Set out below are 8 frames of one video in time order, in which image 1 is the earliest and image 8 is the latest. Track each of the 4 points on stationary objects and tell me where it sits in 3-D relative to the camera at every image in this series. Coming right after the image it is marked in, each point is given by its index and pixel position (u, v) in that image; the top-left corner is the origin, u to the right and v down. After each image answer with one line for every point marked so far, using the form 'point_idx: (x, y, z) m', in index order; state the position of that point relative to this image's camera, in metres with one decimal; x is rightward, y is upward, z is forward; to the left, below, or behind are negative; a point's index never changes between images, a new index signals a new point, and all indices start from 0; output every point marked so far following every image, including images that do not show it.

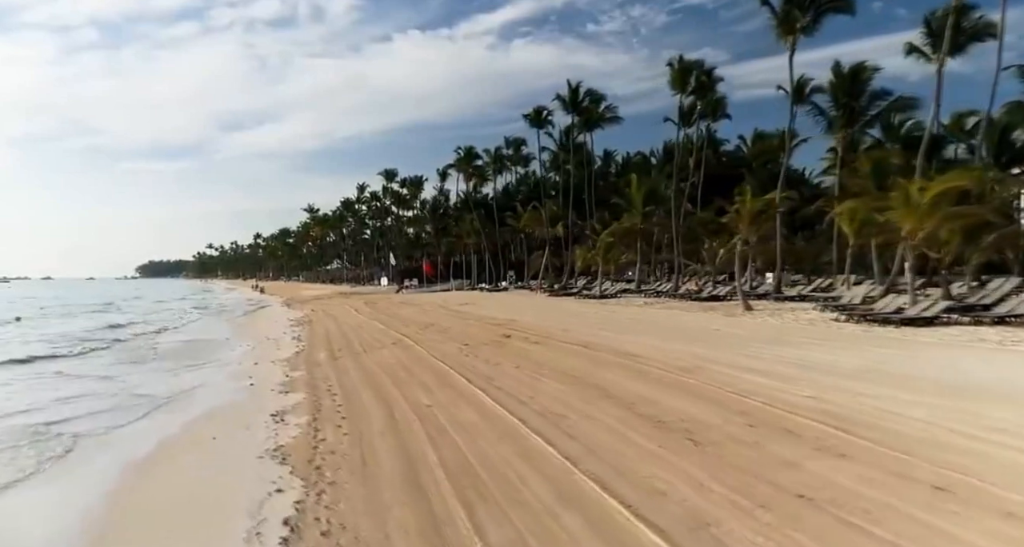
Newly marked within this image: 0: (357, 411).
0: (-3.0, -2.7, +9.8) m
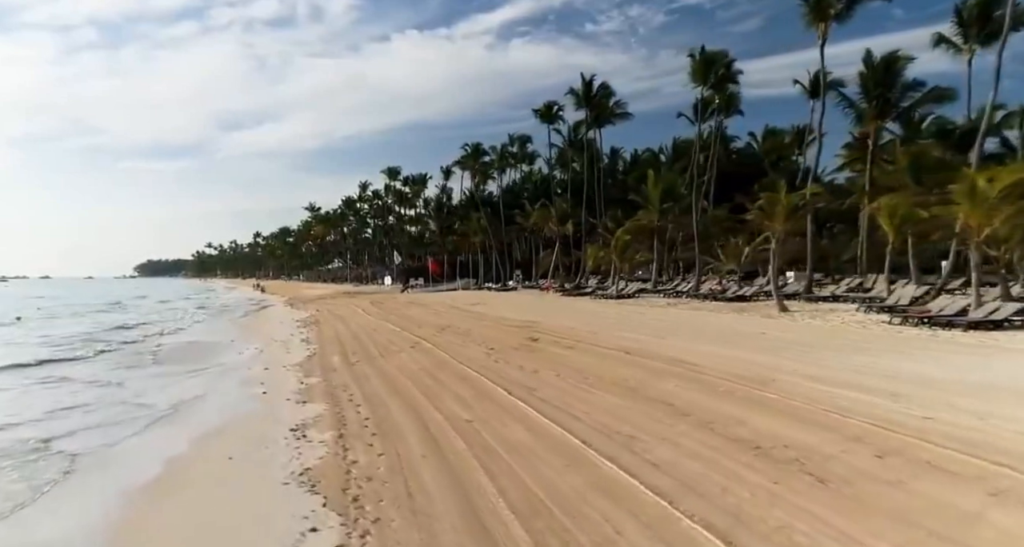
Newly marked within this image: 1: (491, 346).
0: (-2.2, -2.7, +8.8) m
1: (-0.6, -2.2, +15.0) m
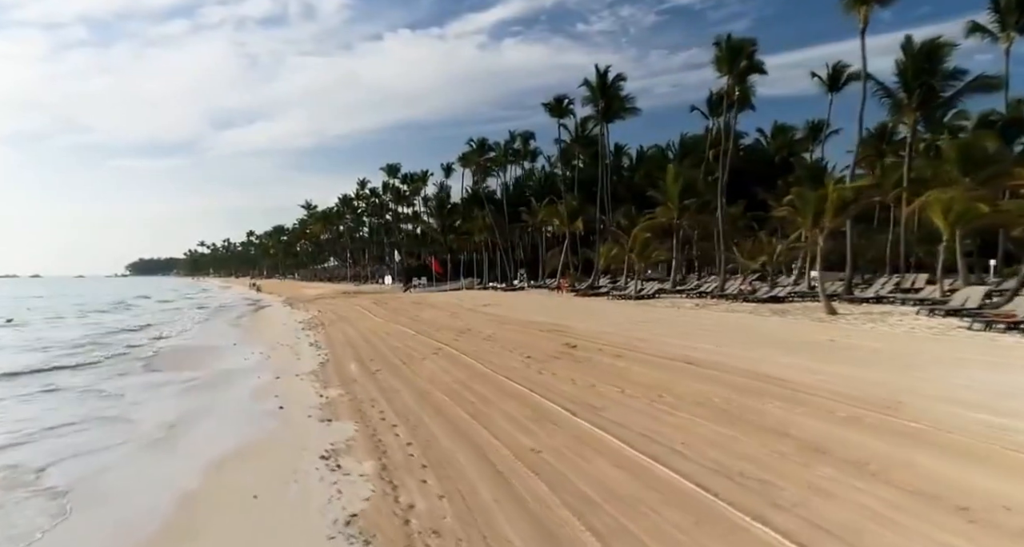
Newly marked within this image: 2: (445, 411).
0: (-1.1, -2.7, +7.5) m
1: (+0.4, -2.2, +13.6) m
2: (-1.3, -2.7, +10.1) m
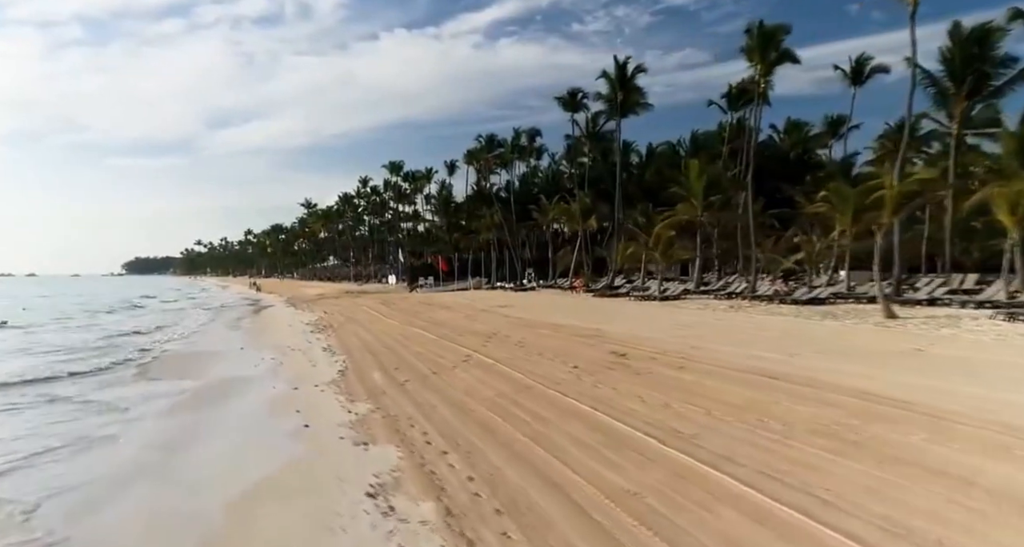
0: (0.0, -2.8, +6.2) m
1: (+1.5, -2.2, +12.4) m
2: (-0.2, -2.7, +8.8) m
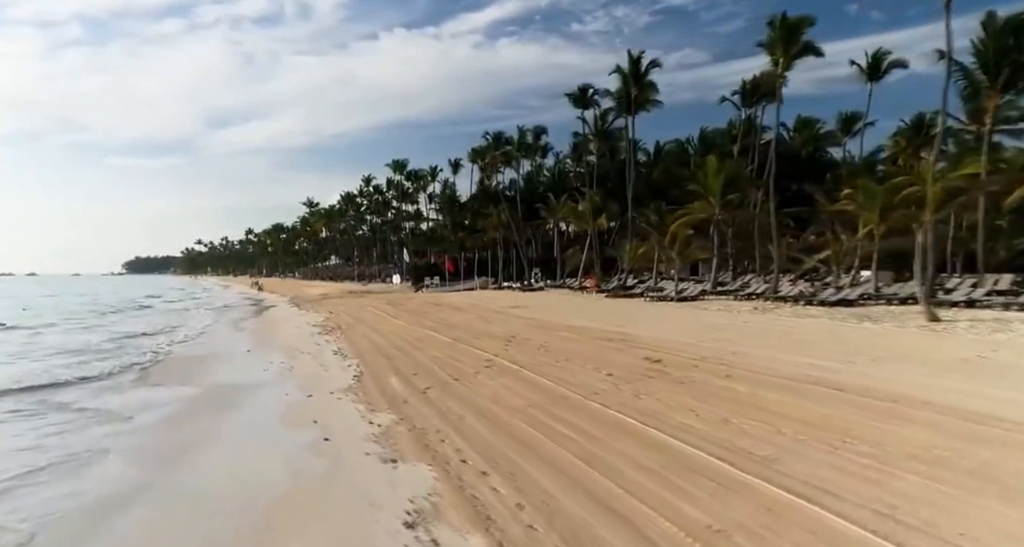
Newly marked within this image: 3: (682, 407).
0: (+0.7, -2.8, +5.4) m
1: (+2.2, -2.3, +11.6) m
2: (+0.4, -2.7, +8.0) m
3: (+2.9, -2.3, +8.7) m
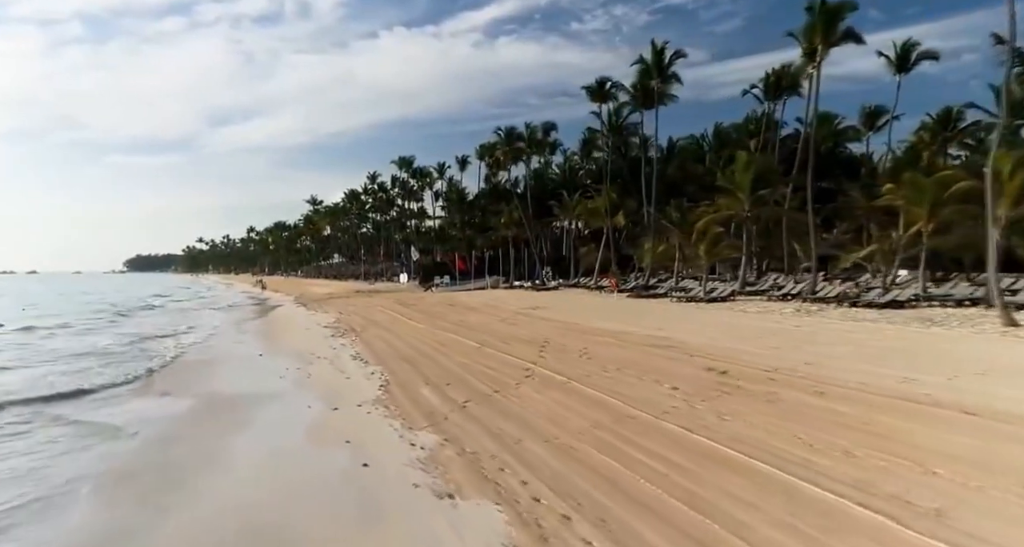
0: (+1.8, -2.9, +4.2) m
1: (+3.3, -2.3, +10.4) m
2: (+1.5, -2.8, +6.8) m
3: (+4.0, -2.4, +7.5) m
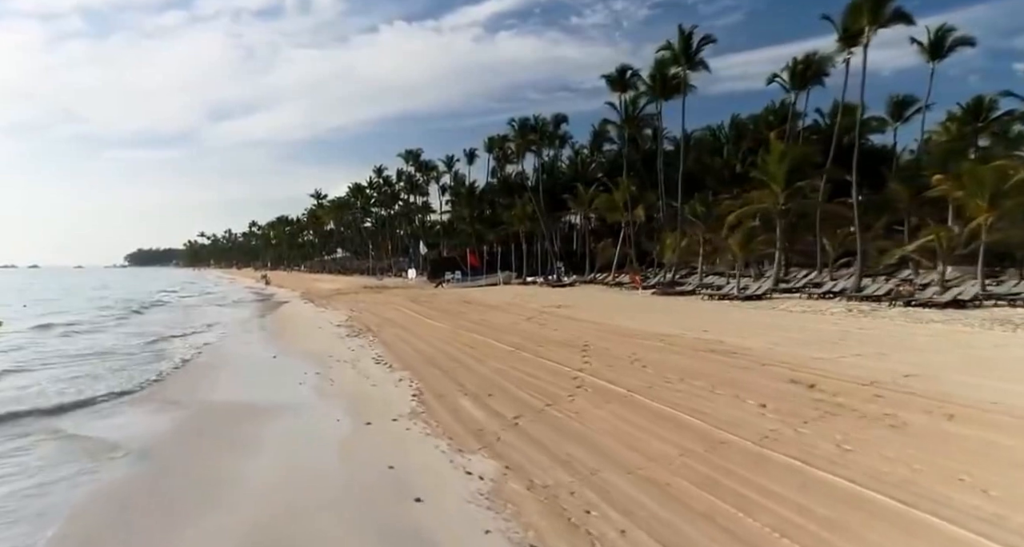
0: (+2.9, -3.0, +3.0) m
1: (+4.4, -2.3, +9.1) m
2: (+2.6, -2.9, +5.6) m
3: (+5.1, -2.4, +6.2) m
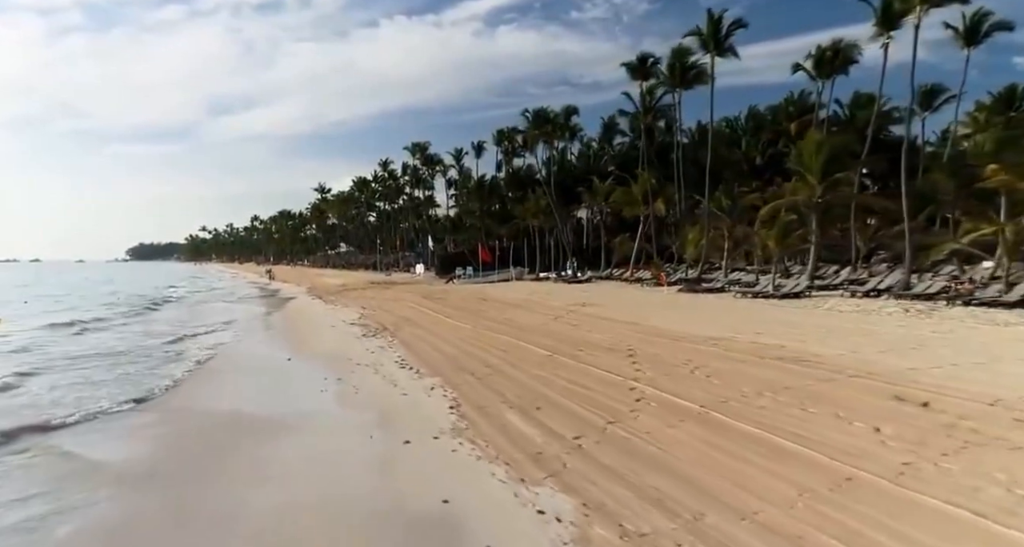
0: (+3.9, -3.0, +1.7) m
1: (+5.5, -2.3, +7.9) m
2: (+3.7, -2.9, +4.3) m
3: (+6.2, -2.5, +5.0) m
